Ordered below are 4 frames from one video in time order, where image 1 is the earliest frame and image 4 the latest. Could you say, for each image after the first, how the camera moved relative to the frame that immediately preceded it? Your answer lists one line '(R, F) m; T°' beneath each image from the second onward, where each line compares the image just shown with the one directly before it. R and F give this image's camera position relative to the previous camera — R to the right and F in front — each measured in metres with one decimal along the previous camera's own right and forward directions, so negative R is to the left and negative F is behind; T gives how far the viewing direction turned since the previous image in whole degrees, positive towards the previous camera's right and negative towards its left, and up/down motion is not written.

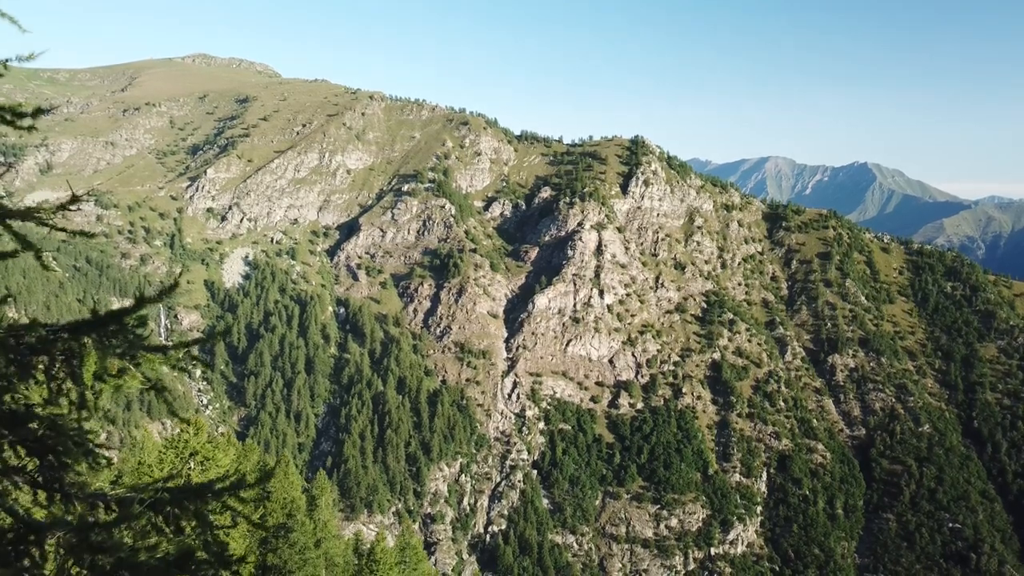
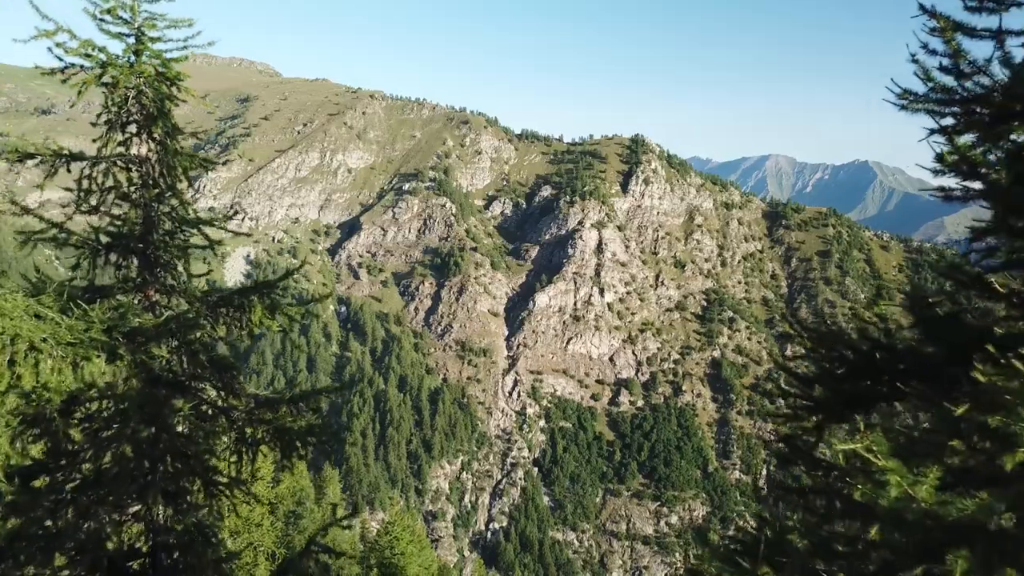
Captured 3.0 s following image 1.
(+0.1, -3.4) m; 0°
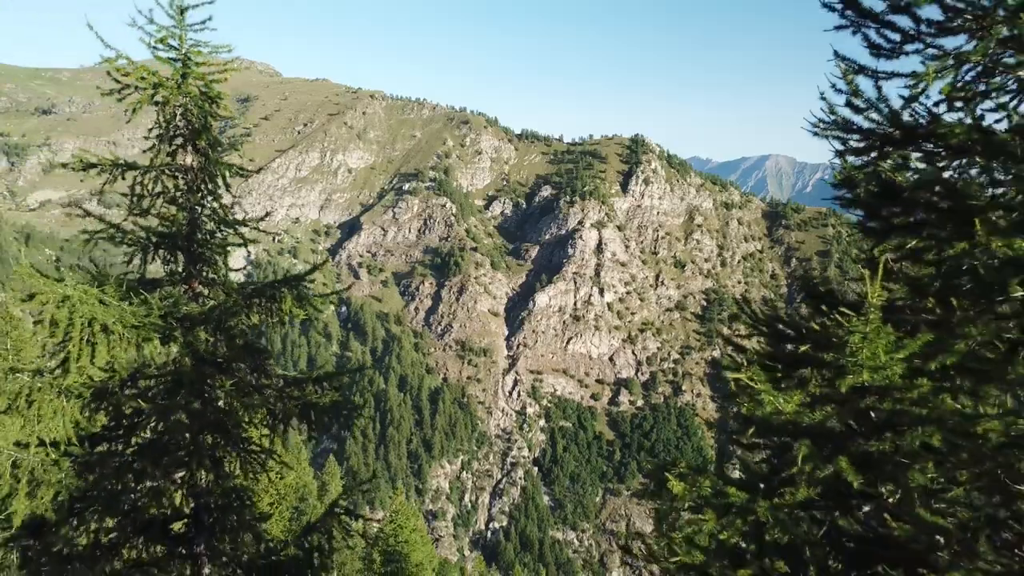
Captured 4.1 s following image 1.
(0.0, -1.2) m; 0°
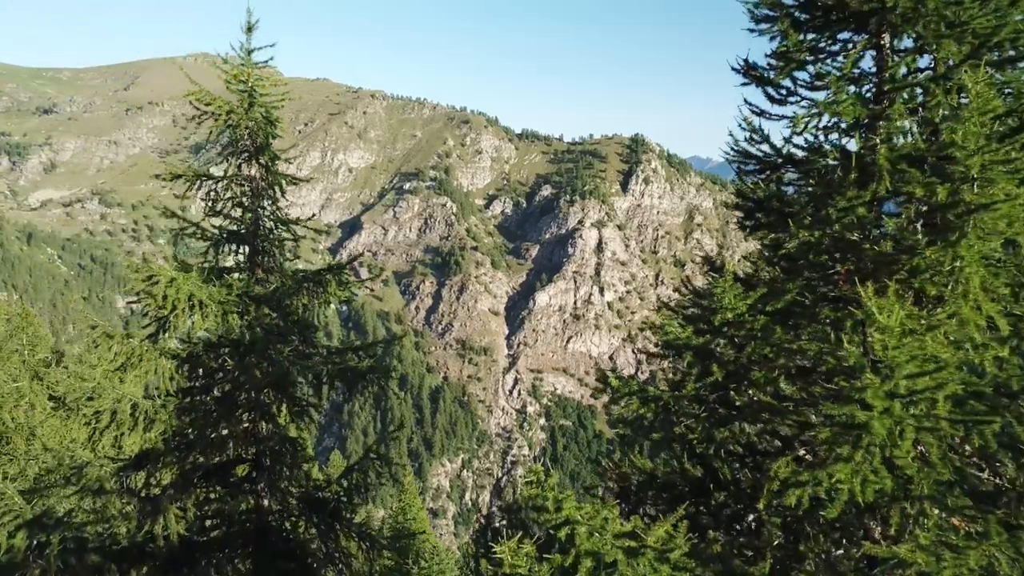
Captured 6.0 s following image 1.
(0.0, -2.3) m; 0°
